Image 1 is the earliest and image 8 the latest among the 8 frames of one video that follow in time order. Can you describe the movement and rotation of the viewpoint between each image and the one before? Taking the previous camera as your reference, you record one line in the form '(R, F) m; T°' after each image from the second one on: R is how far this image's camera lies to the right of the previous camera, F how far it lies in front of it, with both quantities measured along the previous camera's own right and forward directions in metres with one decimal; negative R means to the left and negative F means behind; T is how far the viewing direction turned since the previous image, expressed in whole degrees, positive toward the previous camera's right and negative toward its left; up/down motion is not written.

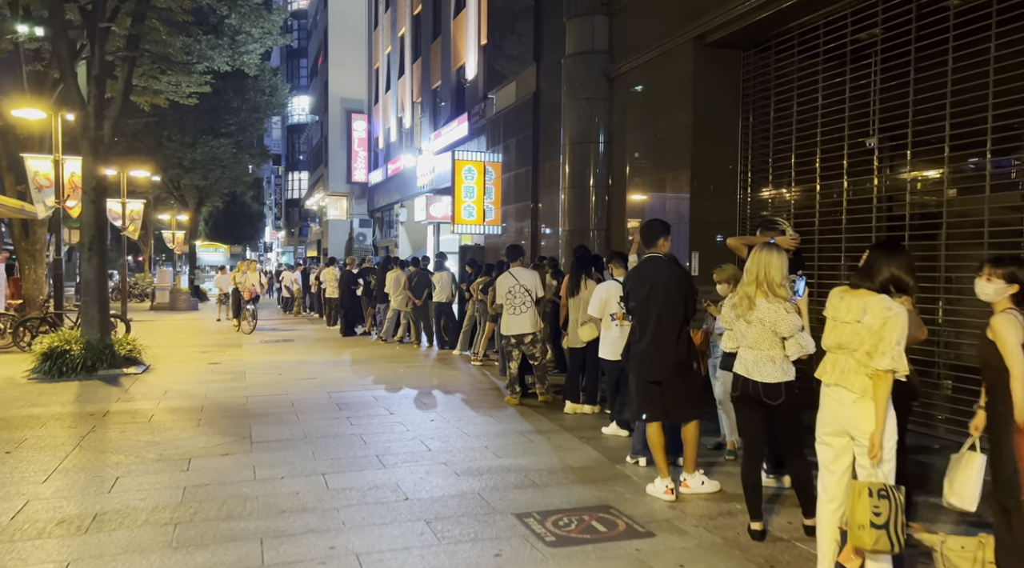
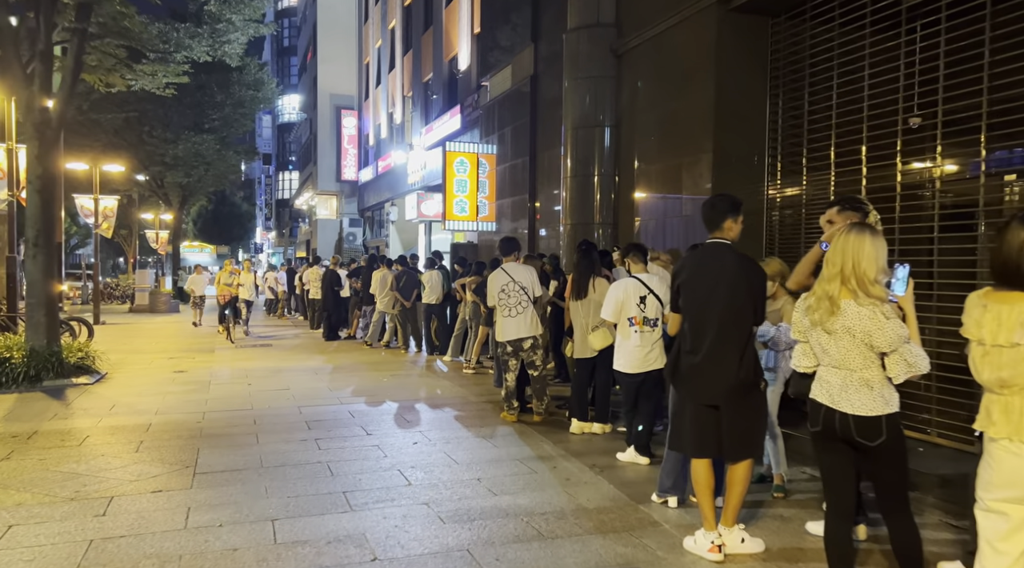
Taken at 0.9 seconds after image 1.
(0.0, +1.2) m; 0°
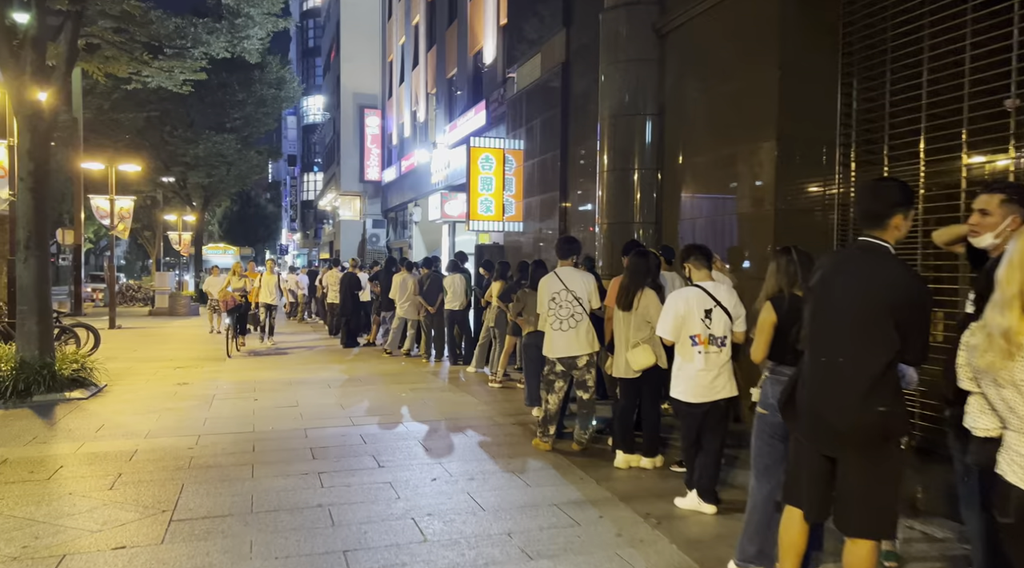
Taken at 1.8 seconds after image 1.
(-0.1, +1.0) m; -2°
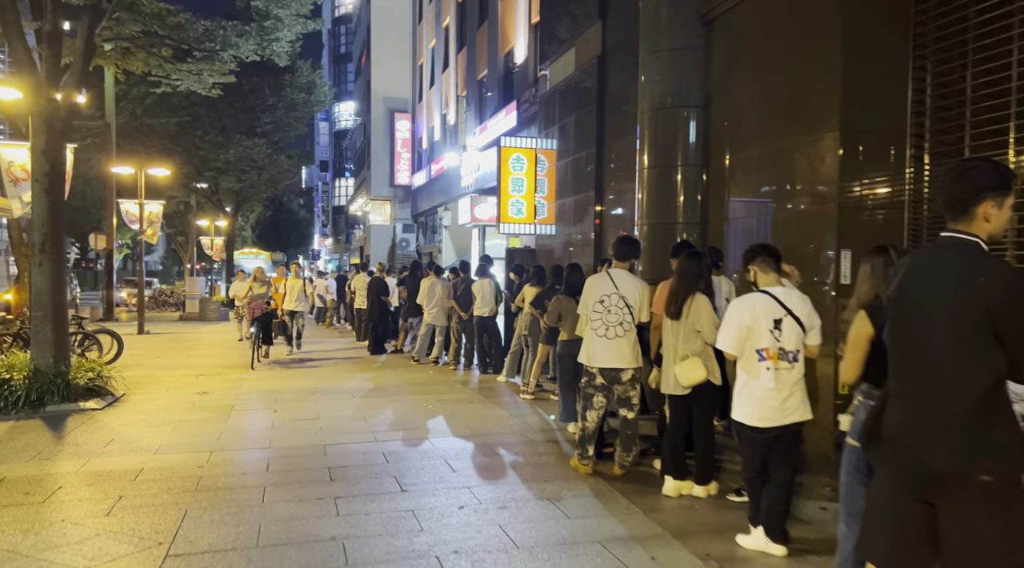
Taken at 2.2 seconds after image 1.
(0.0, +0.6) m; -2°
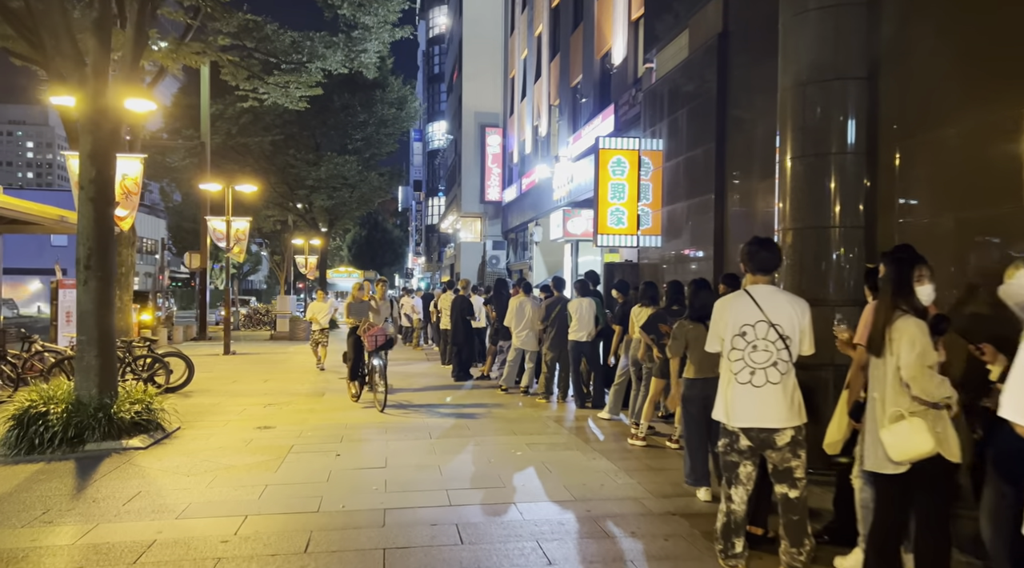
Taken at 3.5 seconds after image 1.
(-0.1, +1.7) m; -6°
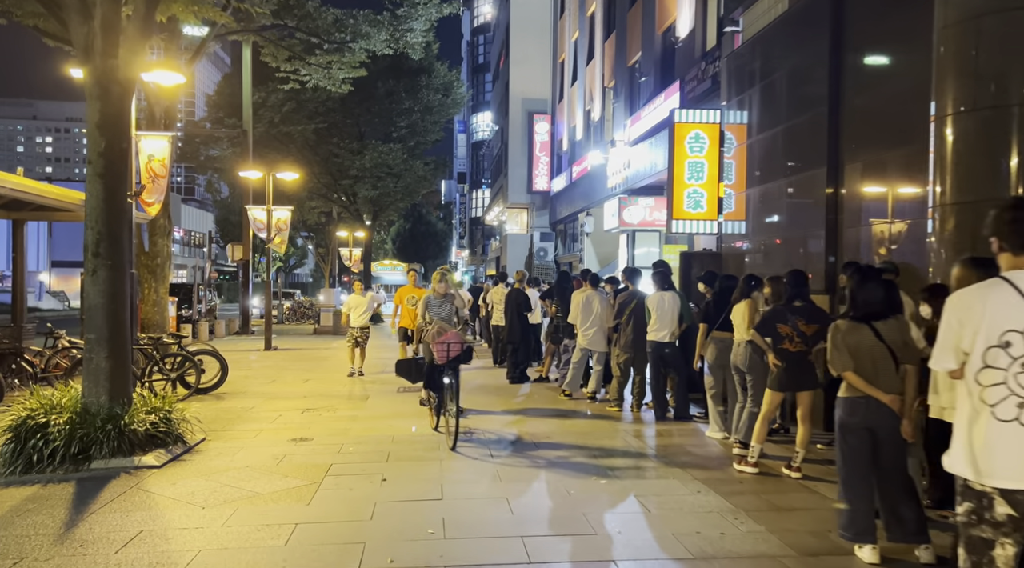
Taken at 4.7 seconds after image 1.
(-0.3, +1.4) m; -3°
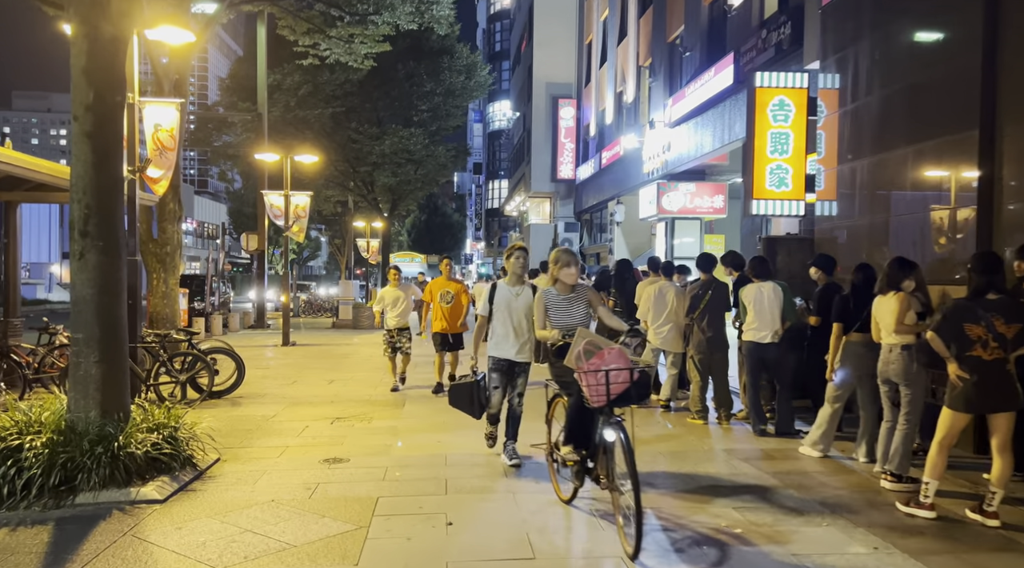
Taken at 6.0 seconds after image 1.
(-0.6, +1.5) m; -1°
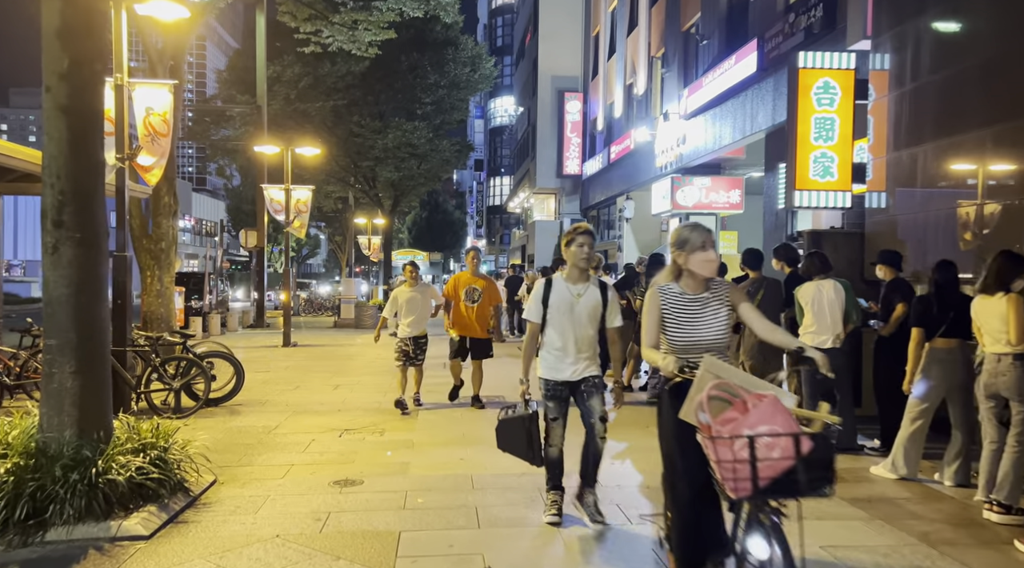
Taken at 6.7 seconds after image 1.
(-0.3, +0.8) m; 0°
